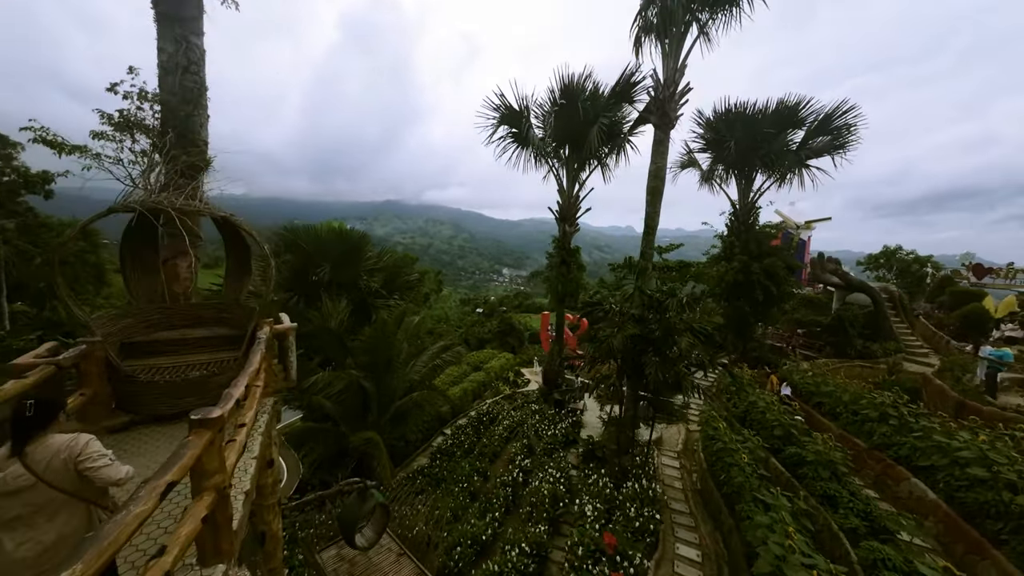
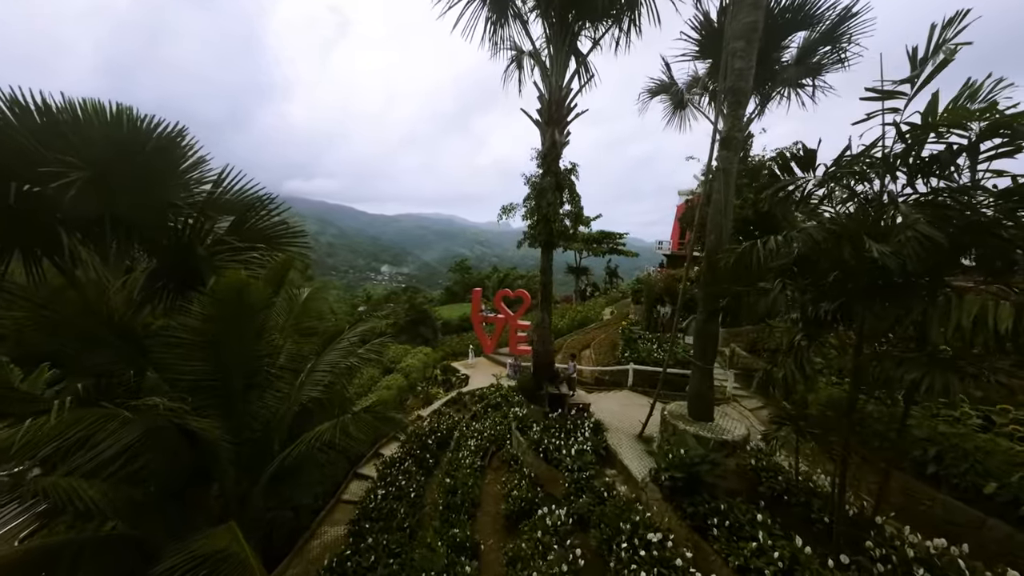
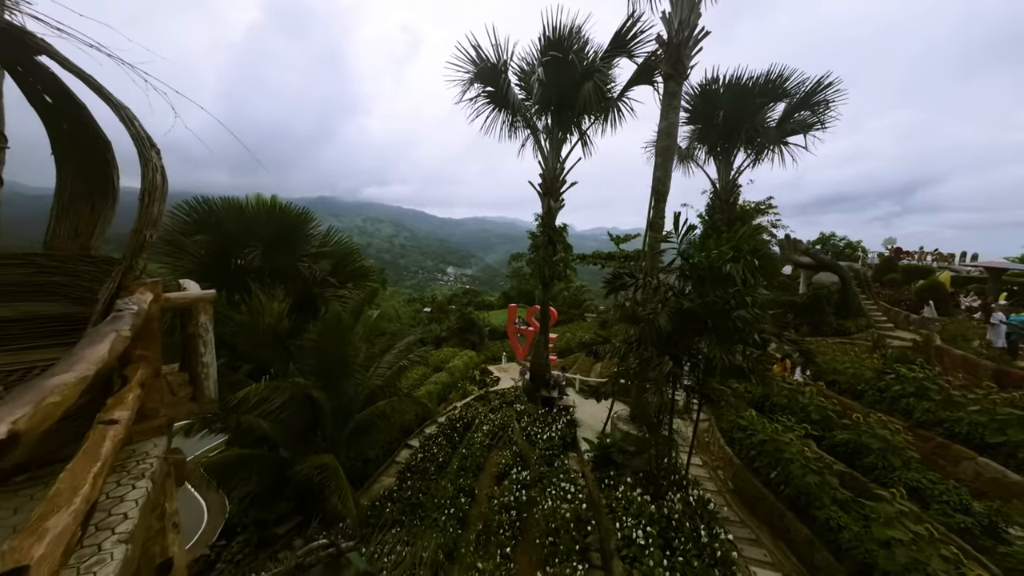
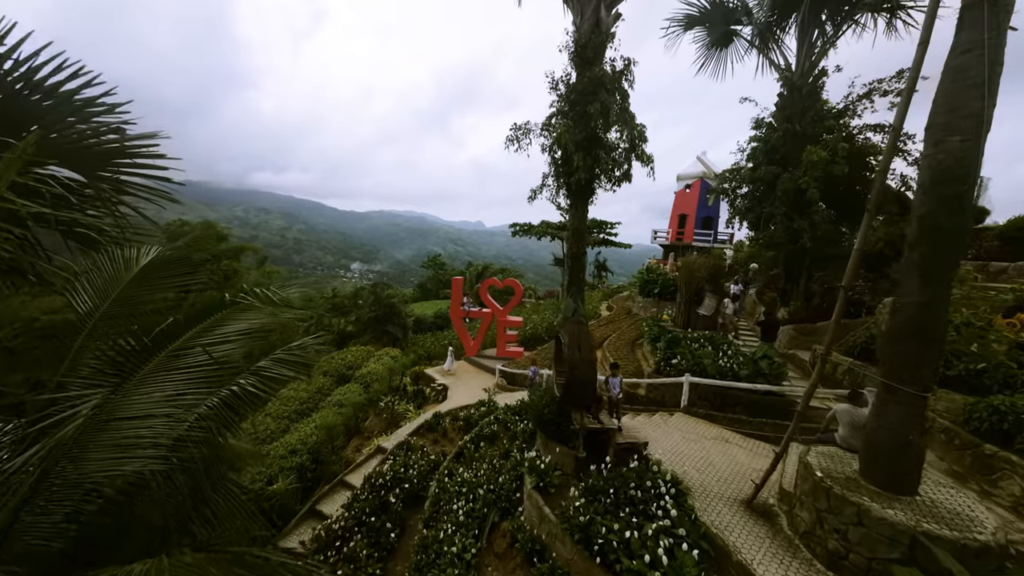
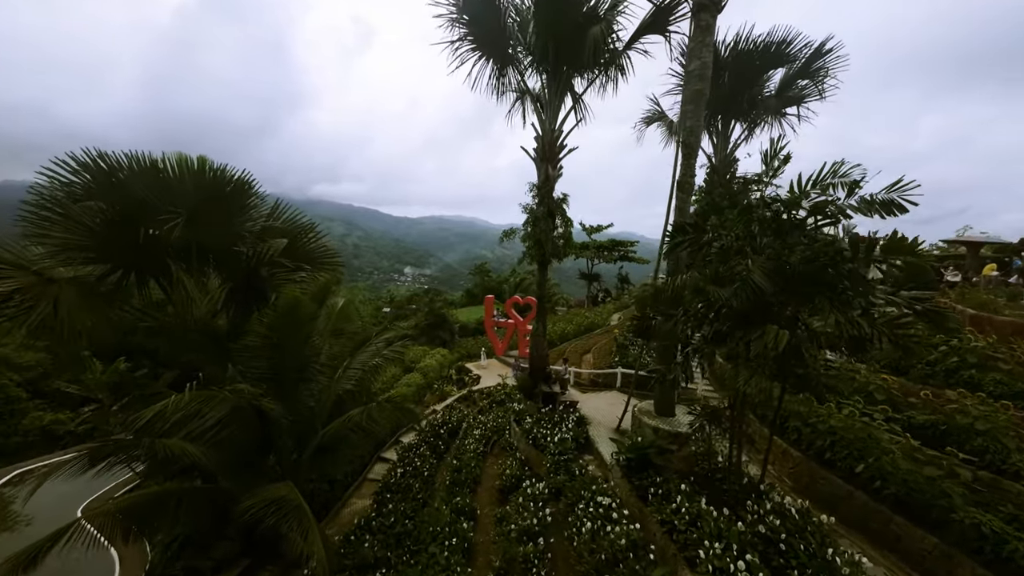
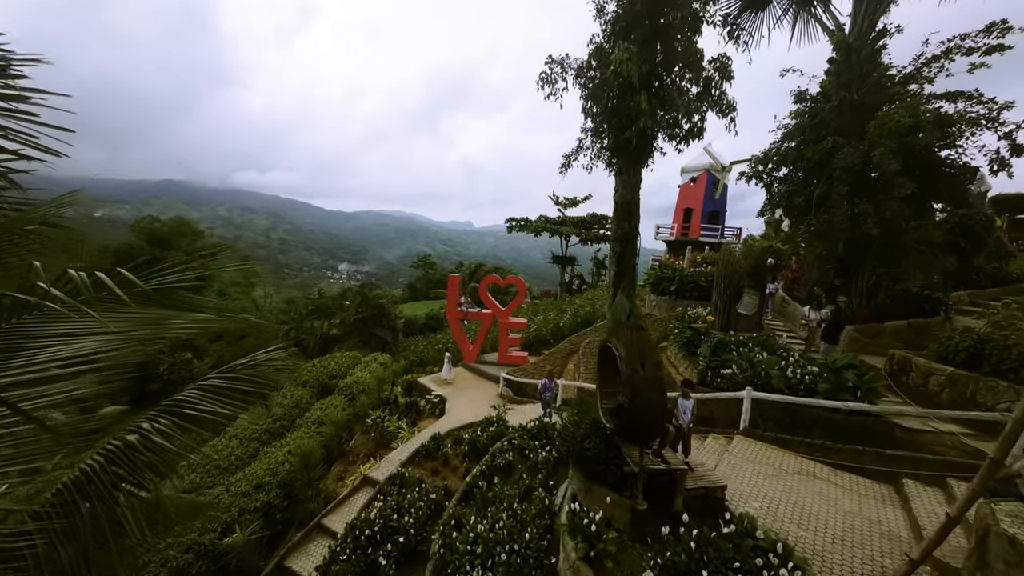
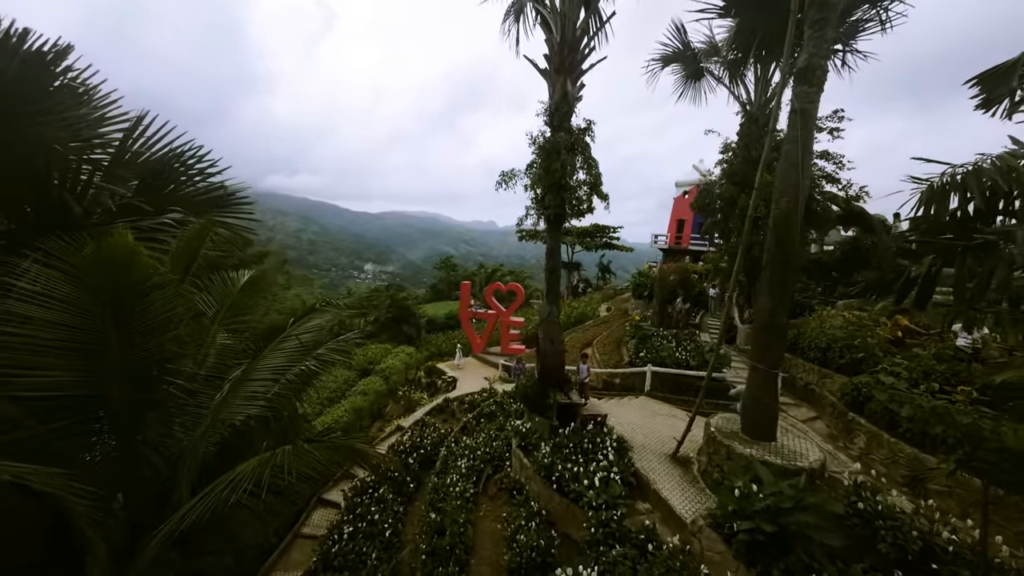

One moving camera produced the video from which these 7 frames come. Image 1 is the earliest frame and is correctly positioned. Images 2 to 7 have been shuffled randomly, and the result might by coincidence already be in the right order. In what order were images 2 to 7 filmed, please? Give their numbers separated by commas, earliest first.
3, 5, 2, 7, 4, 6
